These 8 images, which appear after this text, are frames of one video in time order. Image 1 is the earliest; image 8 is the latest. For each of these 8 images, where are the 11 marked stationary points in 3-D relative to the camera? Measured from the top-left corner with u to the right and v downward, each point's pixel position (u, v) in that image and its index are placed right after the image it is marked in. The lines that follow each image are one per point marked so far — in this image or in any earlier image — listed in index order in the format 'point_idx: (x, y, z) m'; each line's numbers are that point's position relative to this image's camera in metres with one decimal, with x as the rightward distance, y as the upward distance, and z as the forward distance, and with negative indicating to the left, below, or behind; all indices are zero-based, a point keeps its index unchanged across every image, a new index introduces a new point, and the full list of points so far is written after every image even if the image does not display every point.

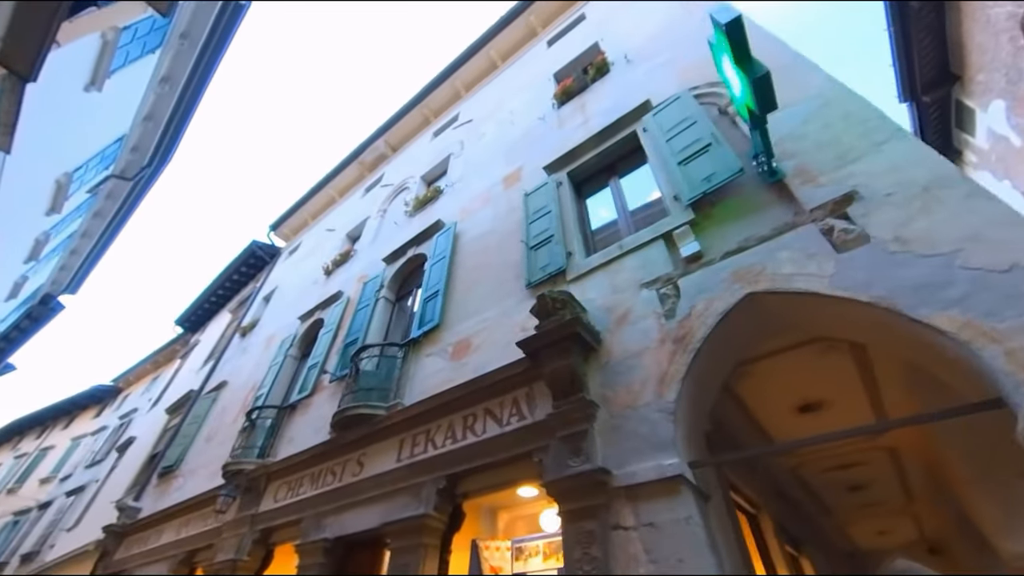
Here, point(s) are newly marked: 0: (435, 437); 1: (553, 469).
0: (-1.0, -2.0, +5.5) m
1: (+0.4, -1.8, +4.1) m
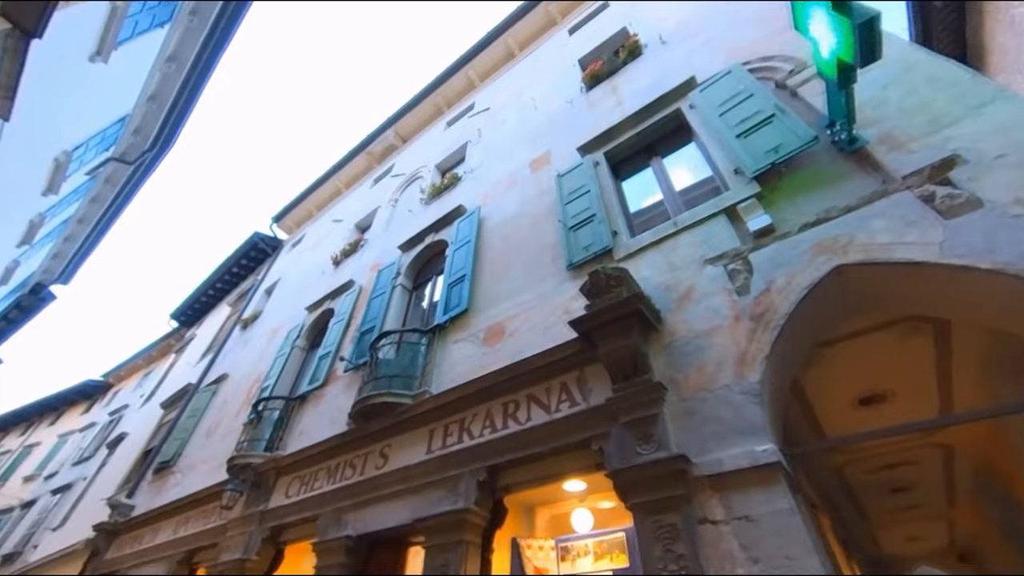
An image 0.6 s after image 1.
0: (-0.5, -1.7, +5.0) m
1: (+0.9, -1.5, +3.7) m
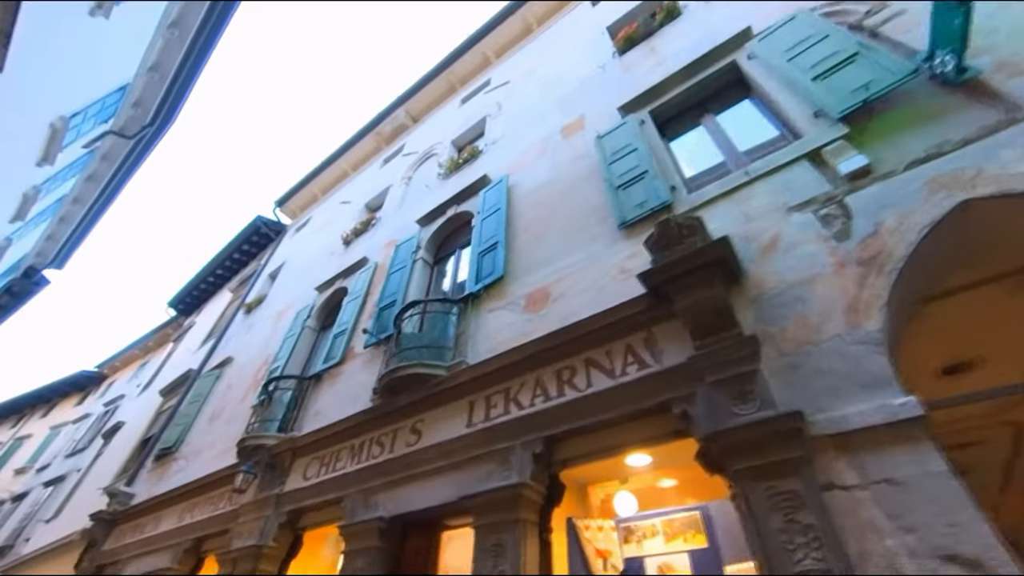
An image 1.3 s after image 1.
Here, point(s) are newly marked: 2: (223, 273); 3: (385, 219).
0: (+0.1, -1.2, +4.6) m
1: (+1.5, -1.0, +3.2) m
2: (-13.4, +0.7, +19.2) m
3: (-3.4, +1.8, +11.1) m
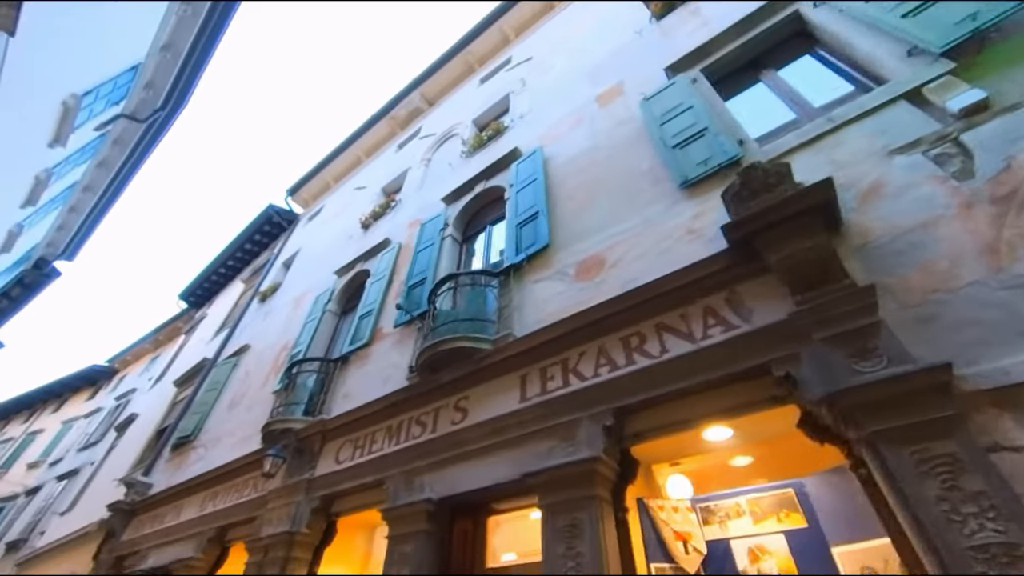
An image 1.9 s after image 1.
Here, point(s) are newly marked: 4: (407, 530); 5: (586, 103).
0: (+0.7, -0.8, +4.2) m
1: (+2.1, -0.6, +2.8) m
2: (-12.6, +1.1, +19.0) m
3: (-2.7, +2.2, +10.7) m
4: (-1.1, -2.5, +4.3) m
5: (+1.4, +3.4, +7.6) m
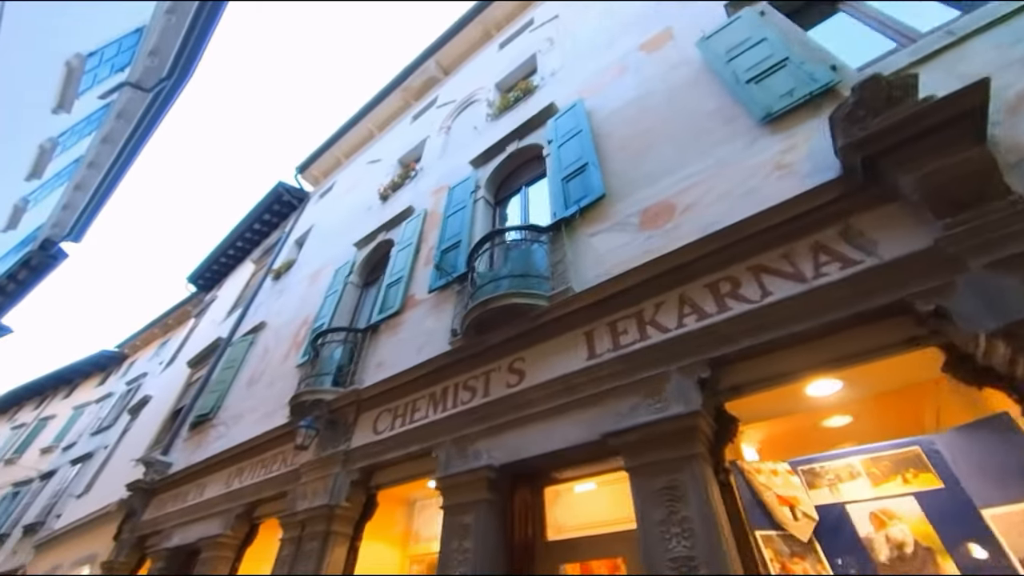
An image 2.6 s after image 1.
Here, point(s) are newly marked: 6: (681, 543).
0: (+1.3, -0.3, +3.8) m
1: (+2.7, -0.1, +2.4) m
2: (-11.9, +1.9, +18.5) m
3: (-2.1, +2.9, +10.2) m
4: (-0.4, -2.0, +3.9) m
5: (+2.0, +4.0, +7.1) m
6: (+1.1, -1.7, +2.7) m
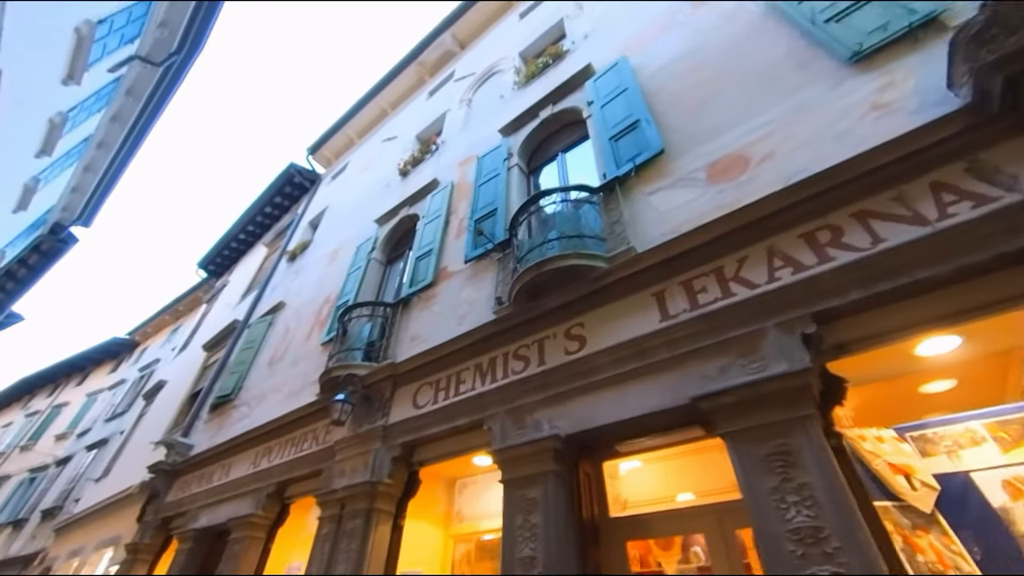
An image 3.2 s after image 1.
0: (+1.9, +0.1, +3.4) m
1: (+3.3, +0.2, +2.0) m
2: (-11.3, +2.6, +18.2) m
3: (-1.5, +3.4, +9.8) m
4: (+0.1, -1.6, +3.6) m
5: (+2.6, +4.5, +6.6) m
6: (+1.7, -1.3, +2.4) m
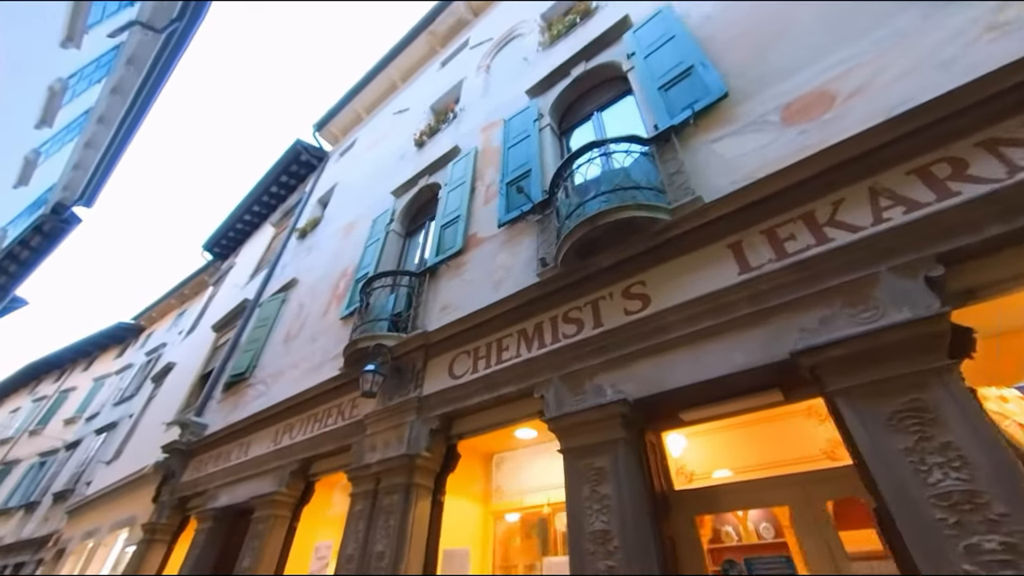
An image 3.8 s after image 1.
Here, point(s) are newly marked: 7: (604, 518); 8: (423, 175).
0: (+2.4, +0.5, +3.0) m
1: (+3.8, +0.6, +1.6) m
2: (-10.8, +3.4, +17.8) m
3: (-1.0, +4.0, +9.3) m
4: (+0.6, -1.2, +3.3) m
5: (+3.1, +5.0, +6.1) m
6: (+2.2, -0.9, +2.1) m
7: (+0.7, -1.7, +3.0) m
8: (-1.9, +2.4, +8.7) m
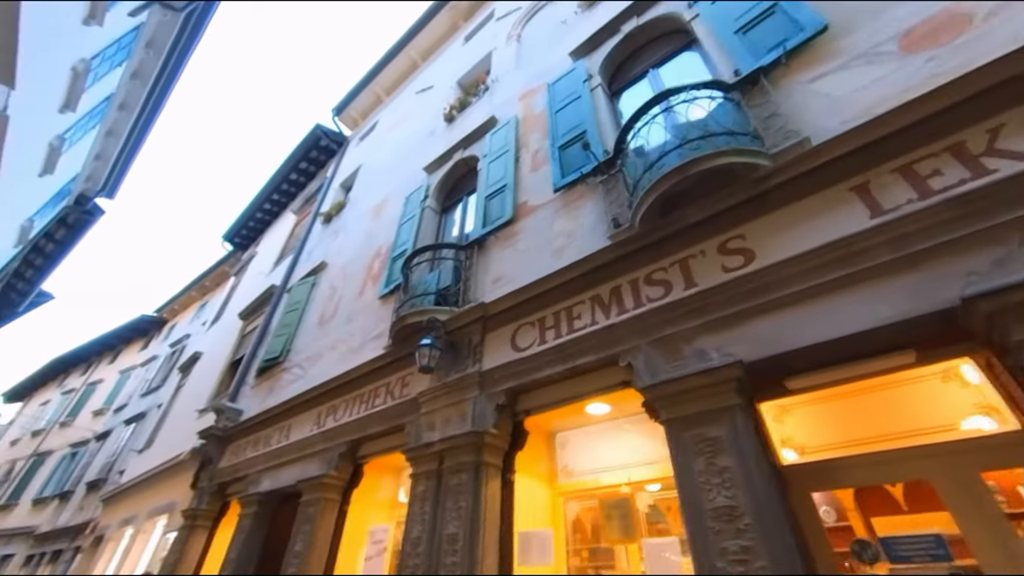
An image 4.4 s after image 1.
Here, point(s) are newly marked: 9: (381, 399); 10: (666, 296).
0: (+3.0, +0.9, +2.6) m
1: (+4.4, +1.0, +1.2) m
2: (-9.8, +3.8, +17.6) m
3: (-0.2, +4.5, +8.9) m
4: (+1.3, -0.9, +3.0) m
5: (+3.7, +5.4, +5.6) m
6: (+2.8, -0.6, +1.7) m
7: (+1.4, -1.3, +2.7) m
8: (-1.1, +2.8, +8.4) m
9: (-1.8, -1.5, +5.7) m
10: (+1.3, -0.1, +3.6) m
